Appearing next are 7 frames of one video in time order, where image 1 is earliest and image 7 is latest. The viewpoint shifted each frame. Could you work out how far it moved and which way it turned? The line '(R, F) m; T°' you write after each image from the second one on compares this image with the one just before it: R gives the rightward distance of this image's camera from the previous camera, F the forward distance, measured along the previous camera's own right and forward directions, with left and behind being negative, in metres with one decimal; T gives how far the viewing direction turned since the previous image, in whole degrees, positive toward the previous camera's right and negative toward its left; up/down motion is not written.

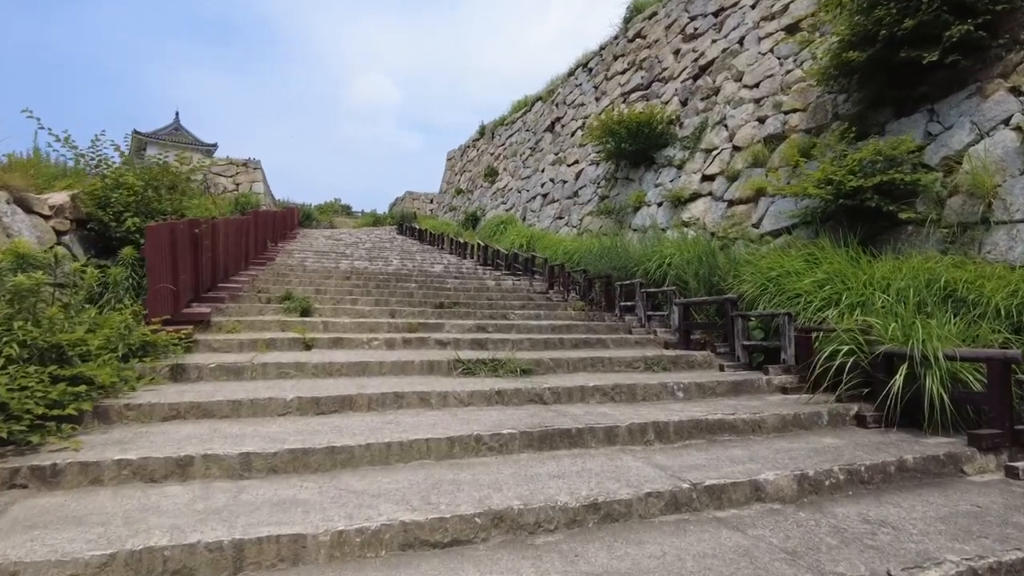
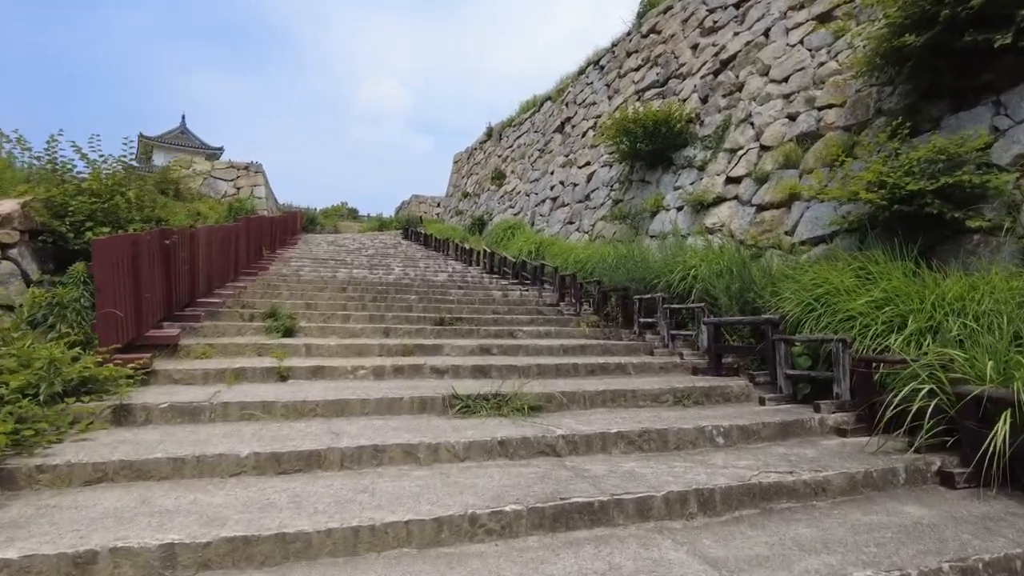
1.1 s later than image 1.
(0.0, +0.6) m; -1°
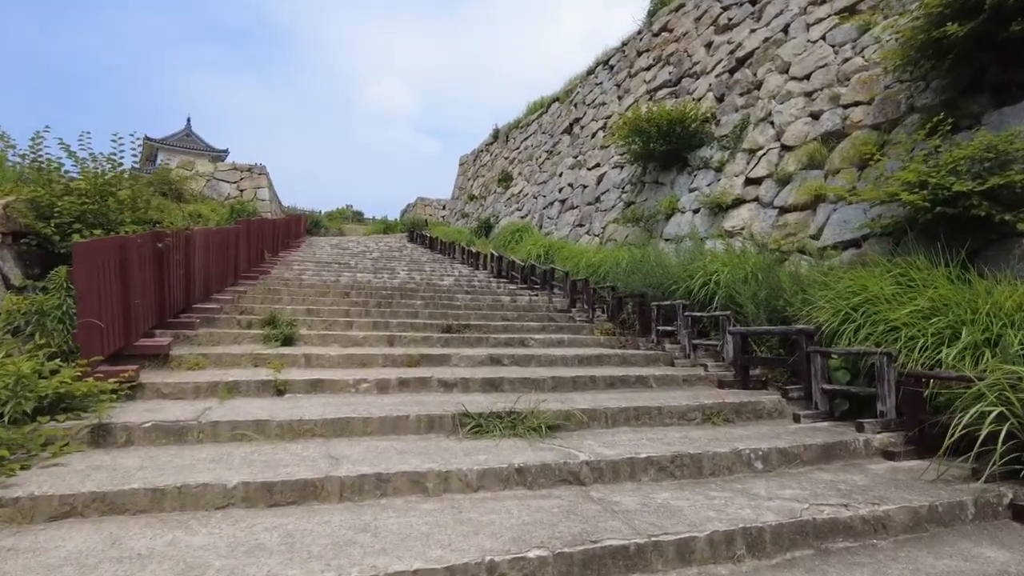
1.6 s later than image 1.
(-0.1, +0.3) m; 0°
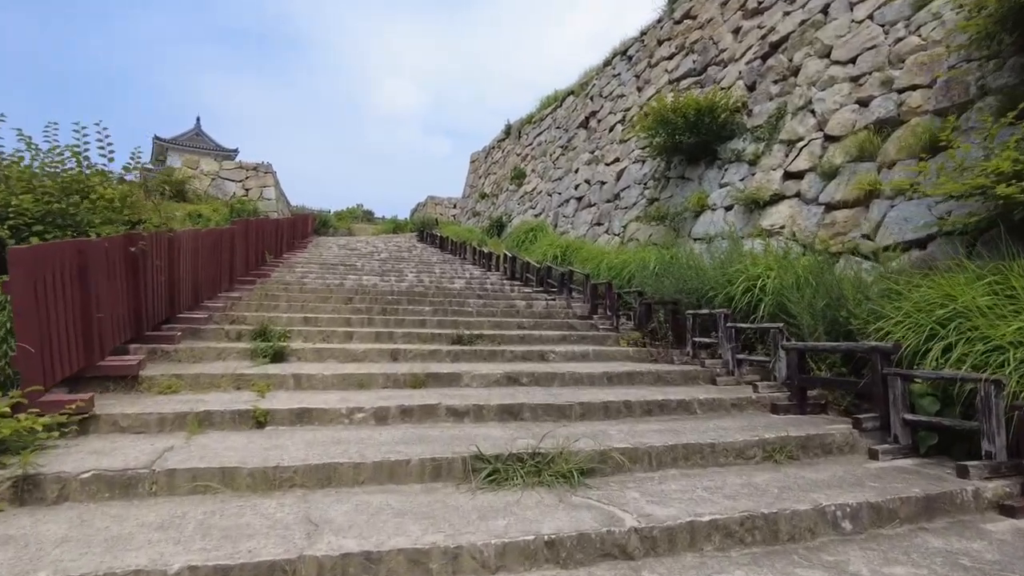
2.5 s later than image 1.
(-0.1, +0.6) m; -1°
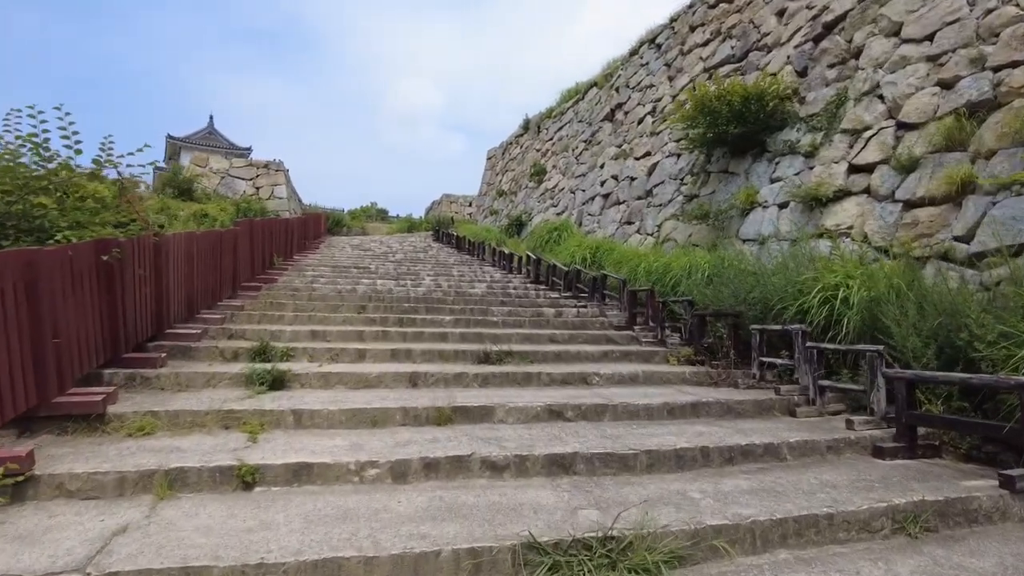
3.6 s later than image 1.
(-0.2, +0.7) m; -1°
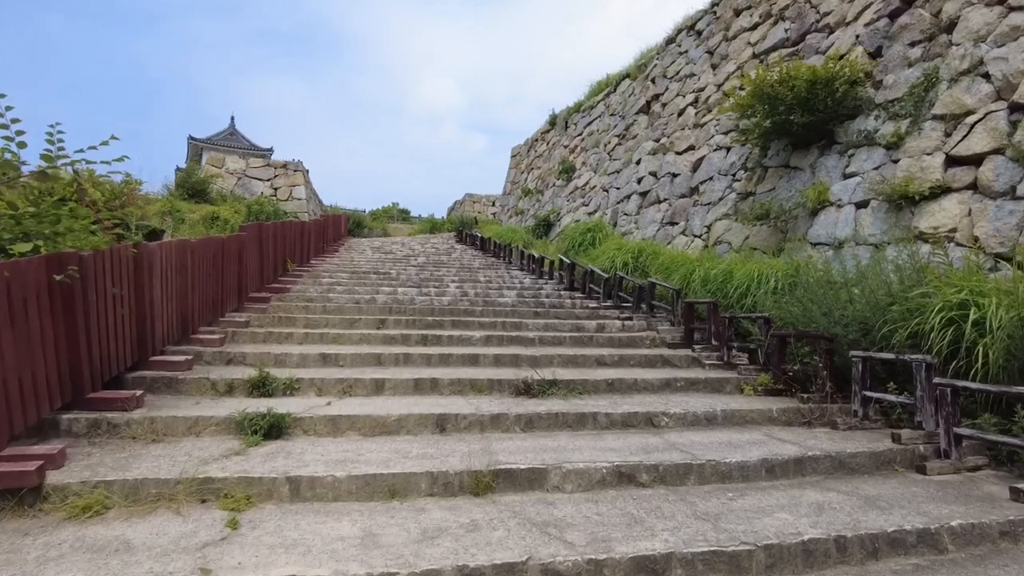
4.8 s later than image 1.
(-0.2, +0.8) m; -2°
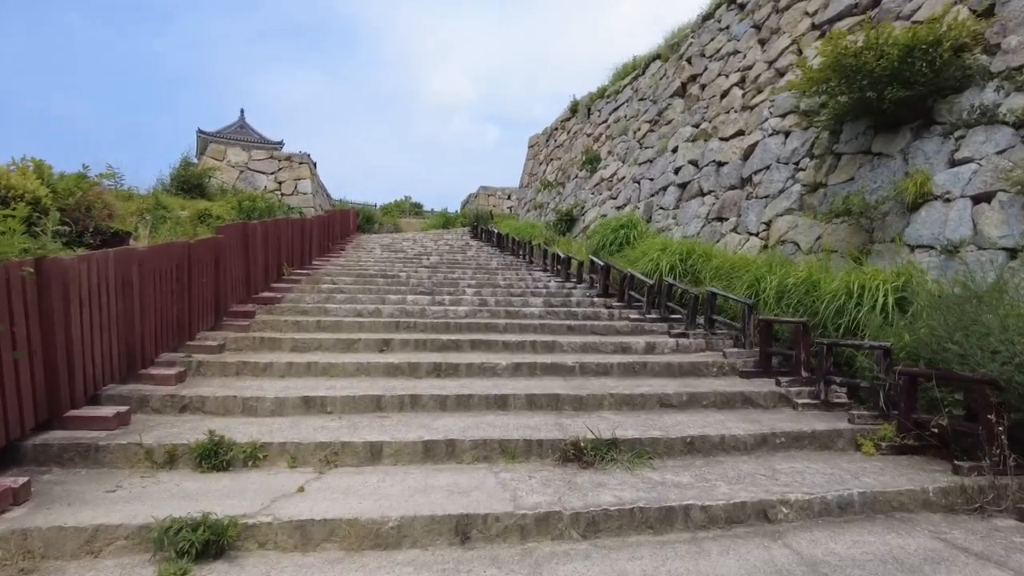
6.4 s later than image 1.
(-0.1, +1.1) m; -1°
